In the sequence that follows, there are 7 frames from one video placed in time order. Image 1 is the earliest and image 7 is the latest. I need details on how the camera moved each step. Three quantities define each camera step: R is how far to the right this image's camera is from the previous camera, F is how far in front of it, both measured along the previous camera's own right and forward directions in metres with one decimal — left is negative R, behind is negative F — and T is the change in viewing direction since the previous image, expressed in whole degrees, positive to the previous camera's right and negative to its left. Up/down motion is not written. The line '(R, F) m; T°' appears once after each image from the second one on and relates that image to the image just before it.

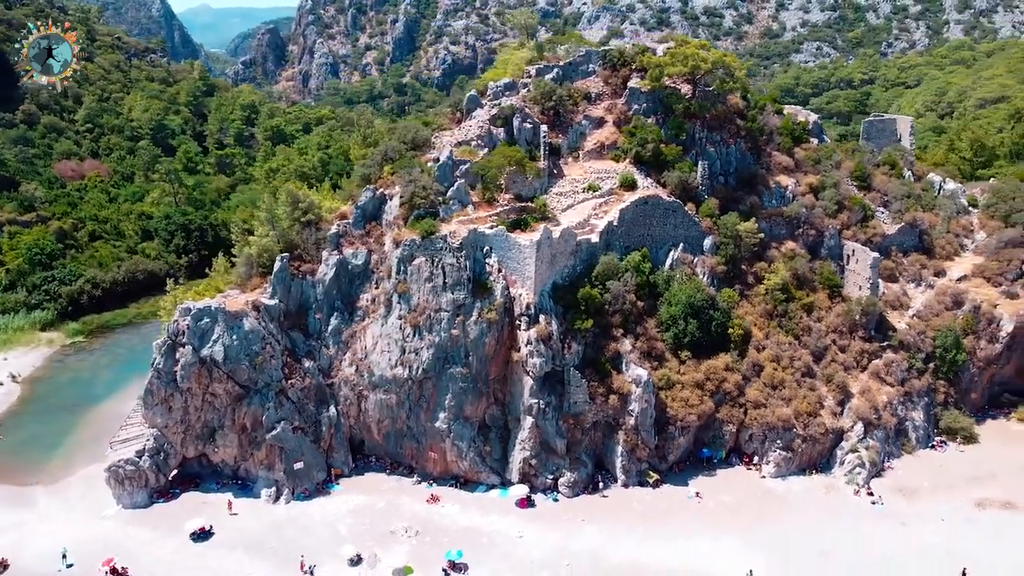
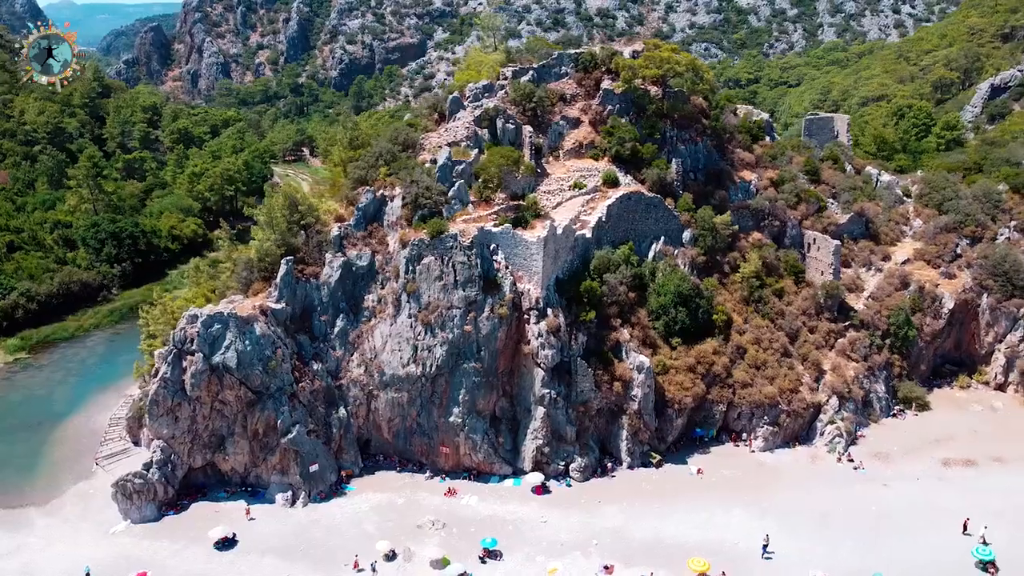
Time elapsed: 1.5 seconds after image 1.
(-5.1, -0.9) m; +7°
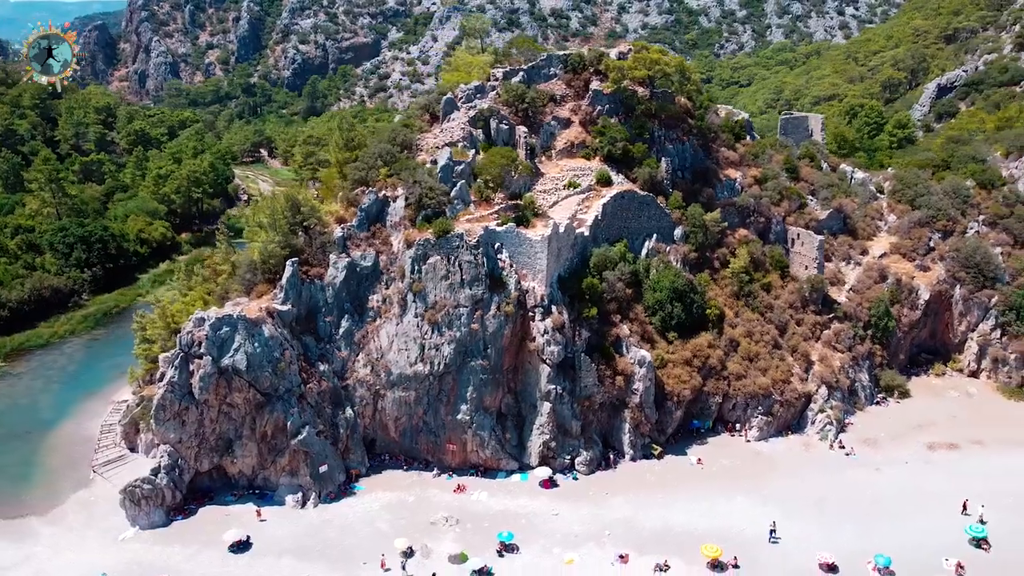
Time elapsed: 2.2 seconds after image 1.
(-2.4, -0.5) m; +3°
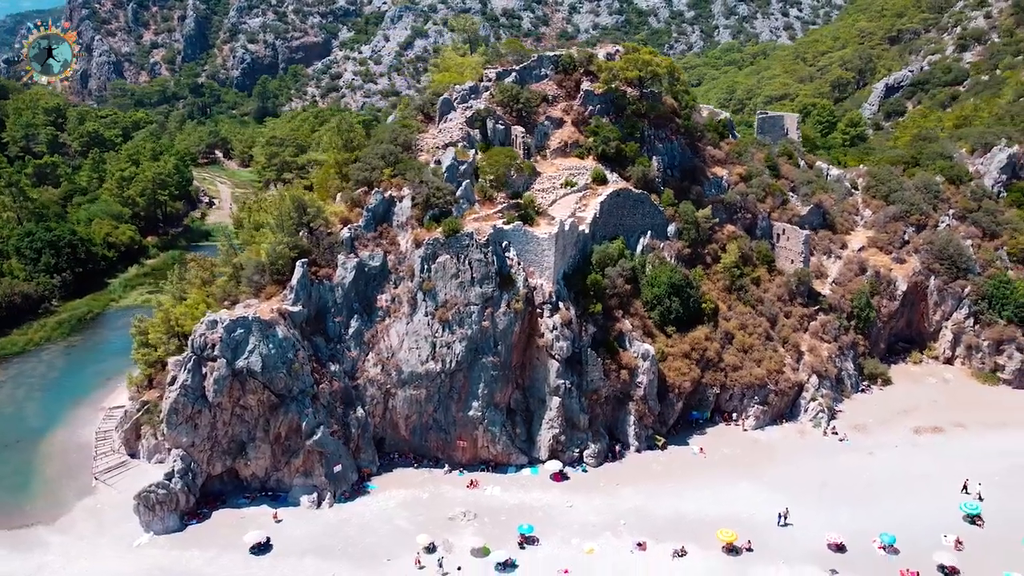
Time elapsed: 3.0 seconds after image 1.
(-2.7, -0.5) m; +3°
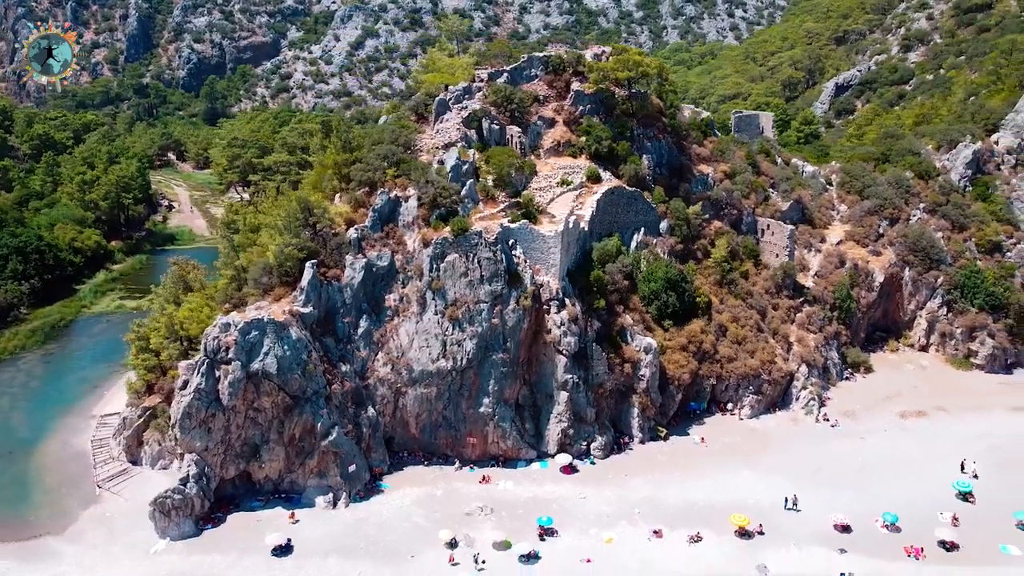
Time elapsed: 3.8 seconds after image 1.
(-2.7, -0.5) m; +3°
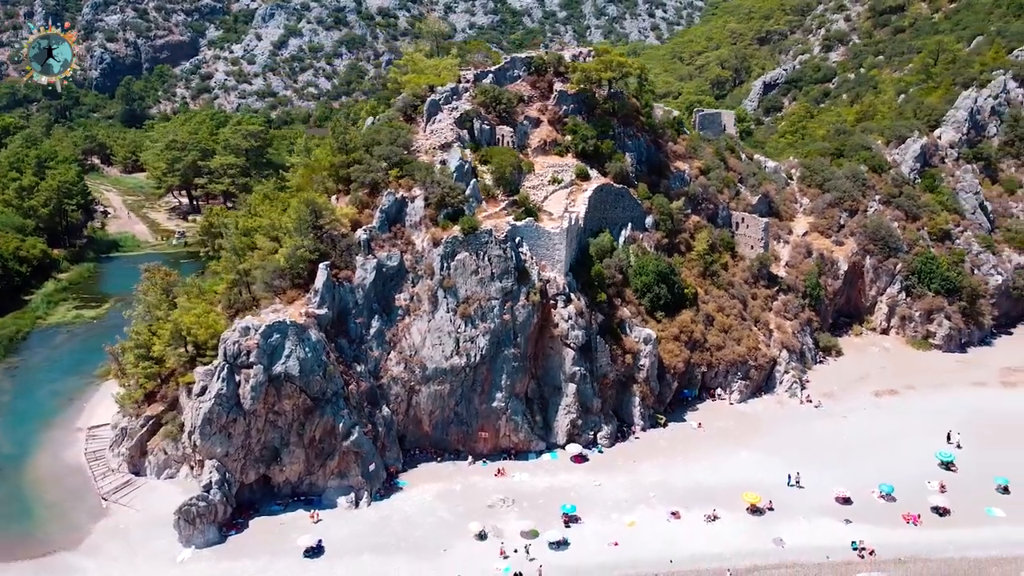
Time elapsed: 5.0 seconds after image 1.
(-4.0, -0.8) m; +5°
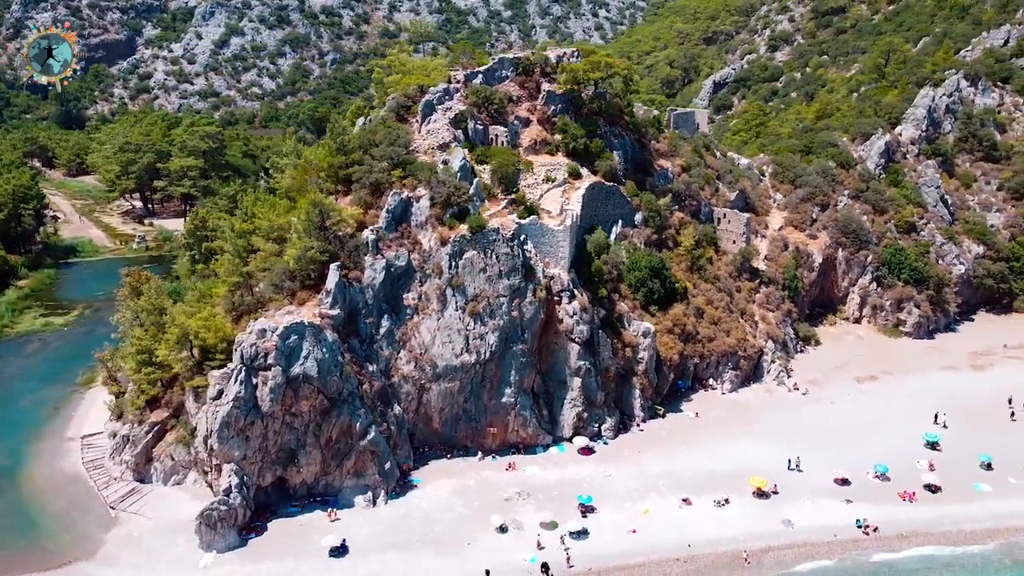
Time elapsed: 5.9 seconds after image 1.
(-3.0, -0.6) m; +4°
